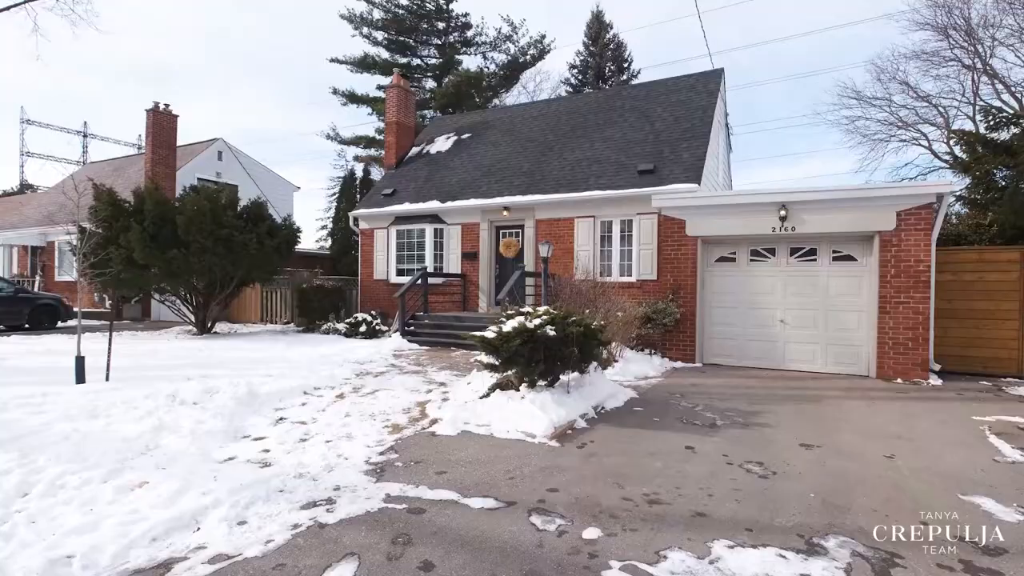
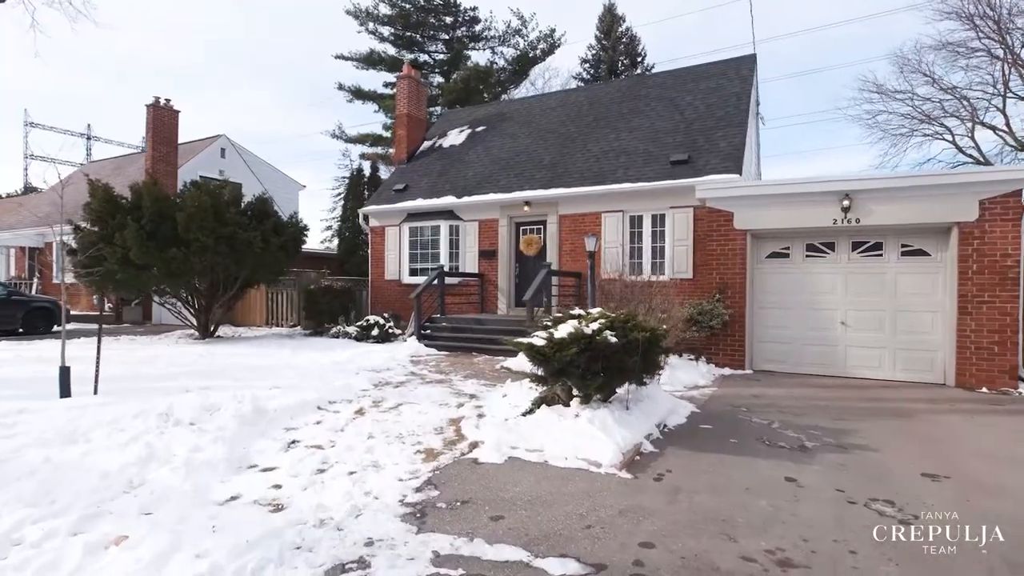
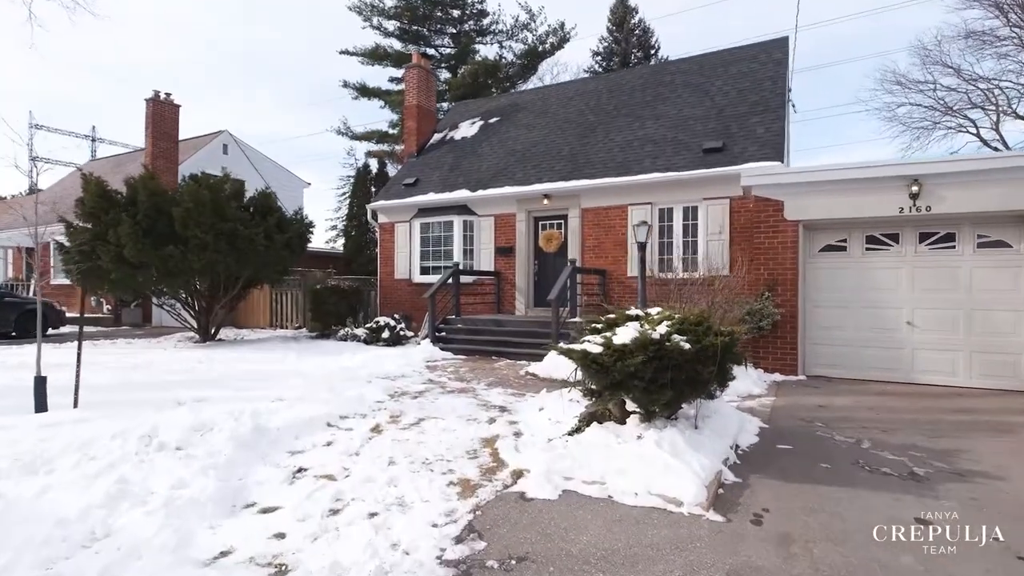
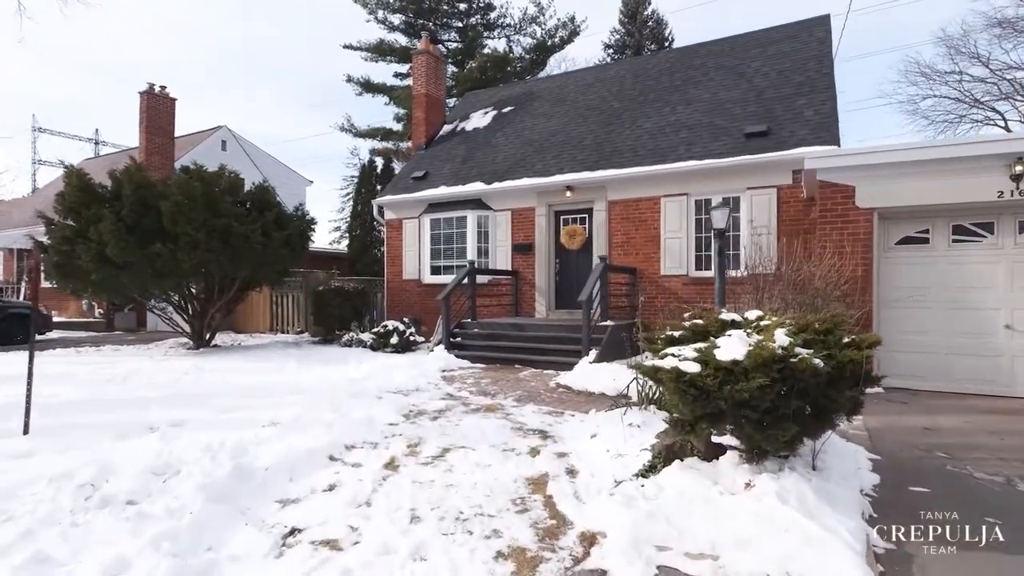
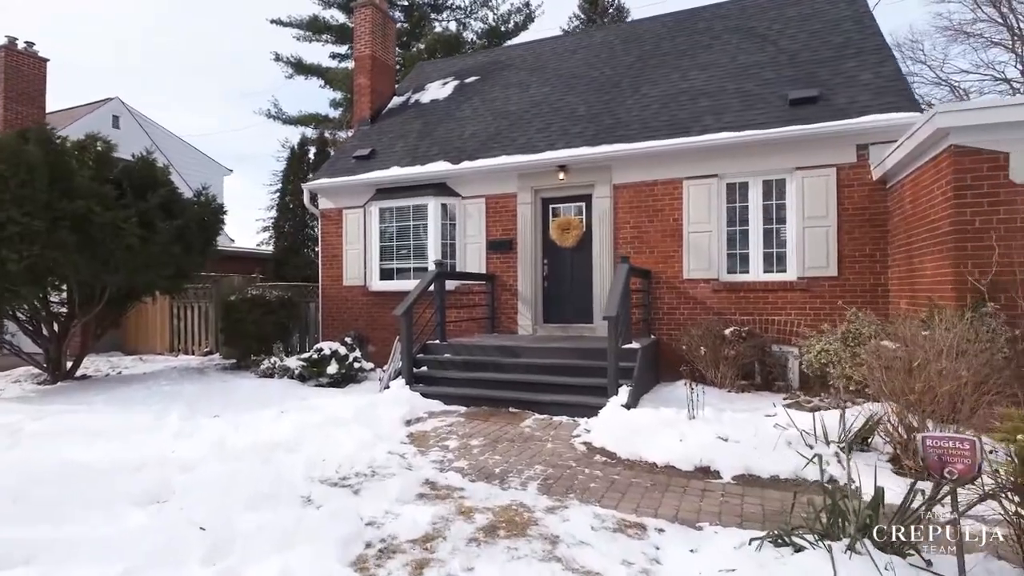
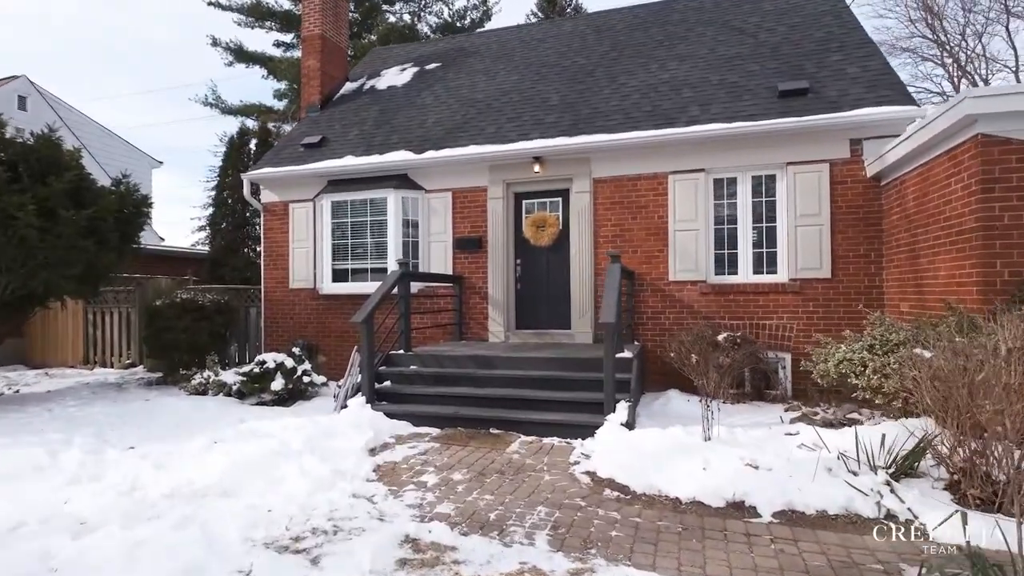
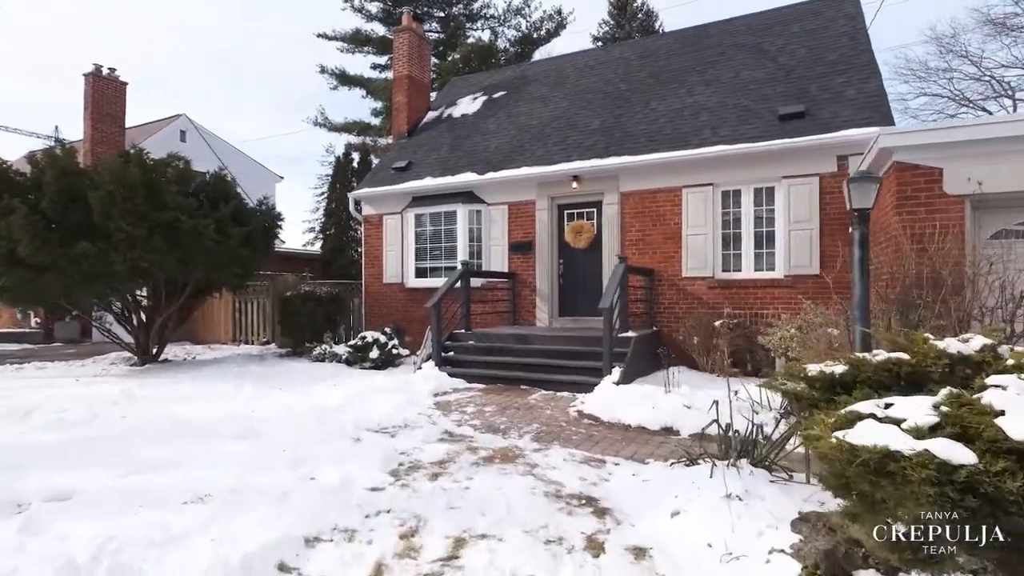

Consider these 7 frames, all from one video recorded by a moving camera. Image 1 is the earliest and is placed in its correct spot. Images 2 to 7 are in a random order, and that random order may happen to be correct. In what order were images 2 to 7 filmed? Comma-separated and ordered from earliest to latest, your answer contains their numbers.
2, 3, 4, 7, 5, 6
